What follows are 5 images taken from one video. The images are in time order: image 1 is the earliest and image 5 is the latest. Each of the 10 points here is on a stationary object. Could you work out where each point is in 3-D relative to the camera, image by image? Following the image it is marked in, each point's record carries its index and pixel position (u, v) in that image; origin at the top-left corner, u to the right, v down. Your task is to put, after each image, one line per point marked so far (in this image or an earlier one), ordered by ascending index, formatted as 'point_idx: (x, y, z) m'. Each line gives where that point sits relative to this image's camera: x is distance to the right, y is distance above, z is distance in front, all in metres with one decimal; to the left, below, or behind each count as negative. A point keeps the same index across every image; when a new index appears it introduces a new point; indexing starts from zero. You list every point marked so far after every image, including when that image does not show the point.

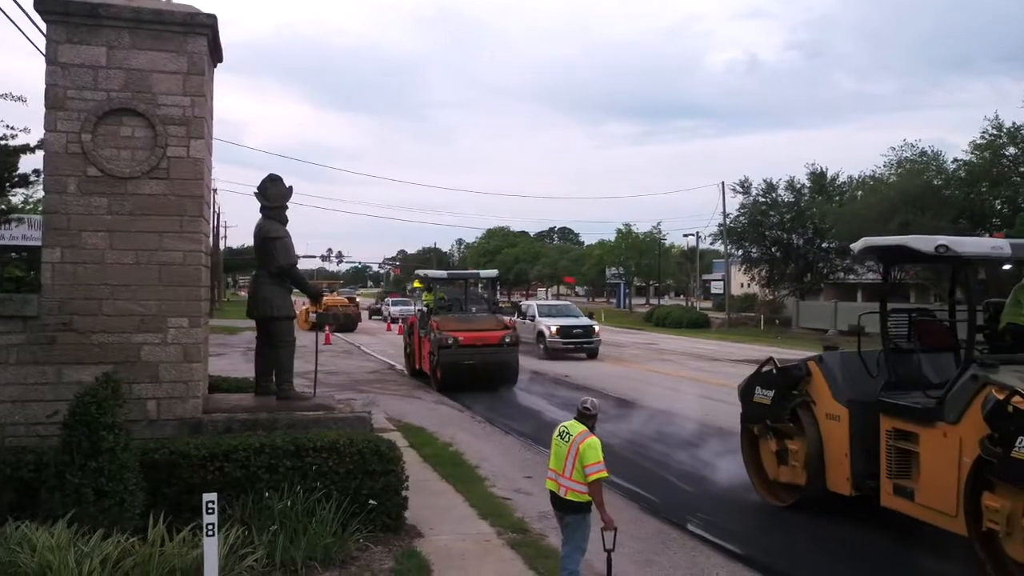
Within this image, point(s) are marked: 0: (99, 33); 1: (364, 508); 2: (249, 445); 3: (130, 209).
0: (-3.4, +2.1, +7.6) m
1: (-1.2, -1.7, +7.2) m
2: (-2.0, -1.2, +7.0) m
3: (-3.2, +0.7, +7.6) m
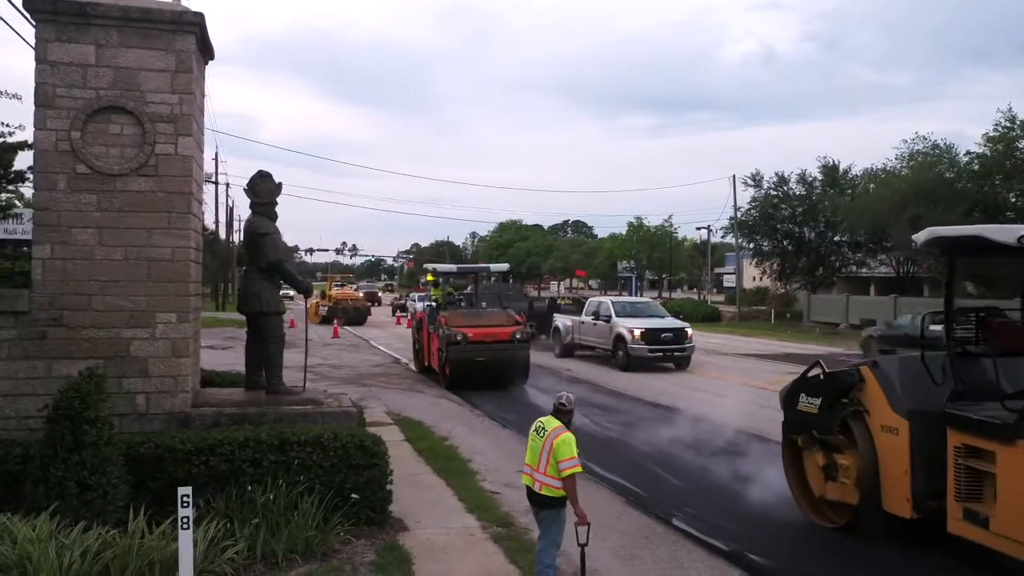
0: (-3.5, +2.1, +7.6) m
1: (-1.3, -1.7, +7.3) m
2: (-2.1, -1.2, +7.0) m
3: (-3.3, +0.7, +7.7) m
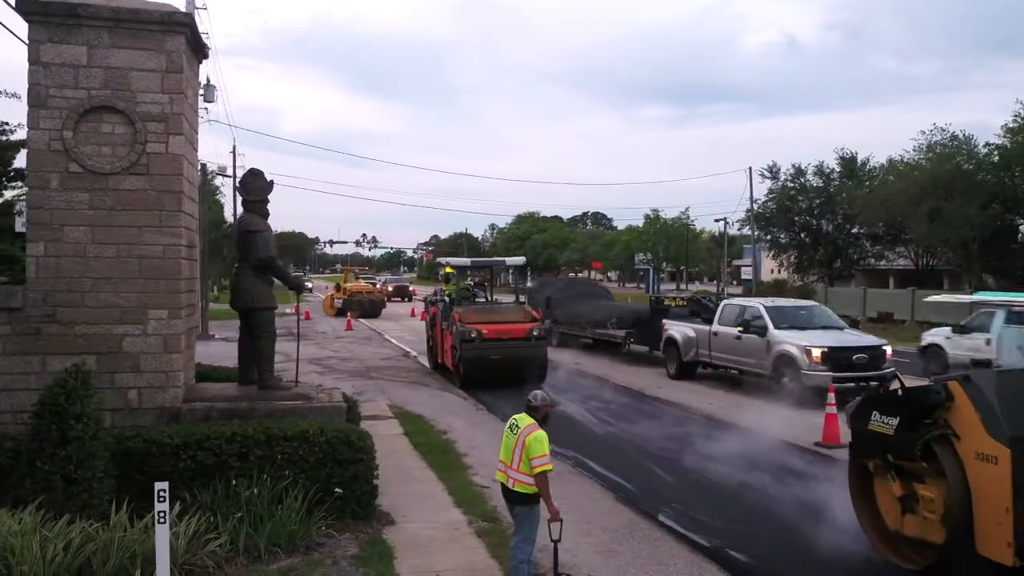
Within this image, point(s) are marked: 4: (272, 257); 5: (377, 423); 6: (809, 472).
0: (-3.7, +2.2, +7.8) m
1: (-1.5, -1.7, +7.4) m
2: (-2.3, -1.1, +7.2) m
3: (-3.4, +0.7, +7.8) m
4: (-2.2, +0.3, +8.5) m
5: (-1.9, -1.8, +12.5) m
6: (+3.2, -2.0, +9.9) m
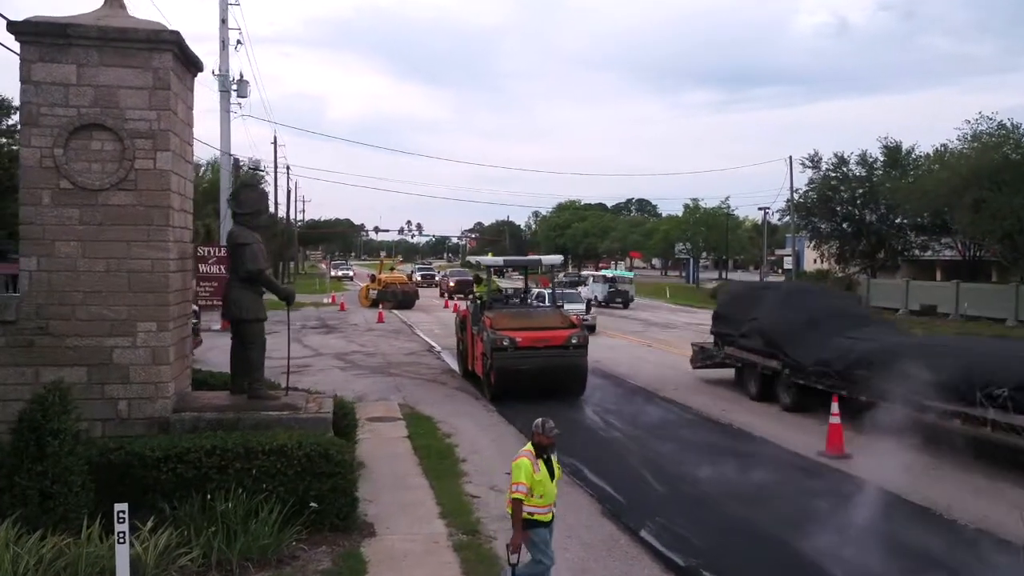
0: (-3.8, +2.0, +7.9) m
1: (-1.7, -1.8, +7.5) m
2: (-2.5, -1.3, +7.3) m
3: (-3.6, +0.6, +8.0) m
4: (-2.4, +0.2, +8.6) m
5: (-1.8, -1.9, +12.7) m
6: (+3.1, -2.1, +9.8) m
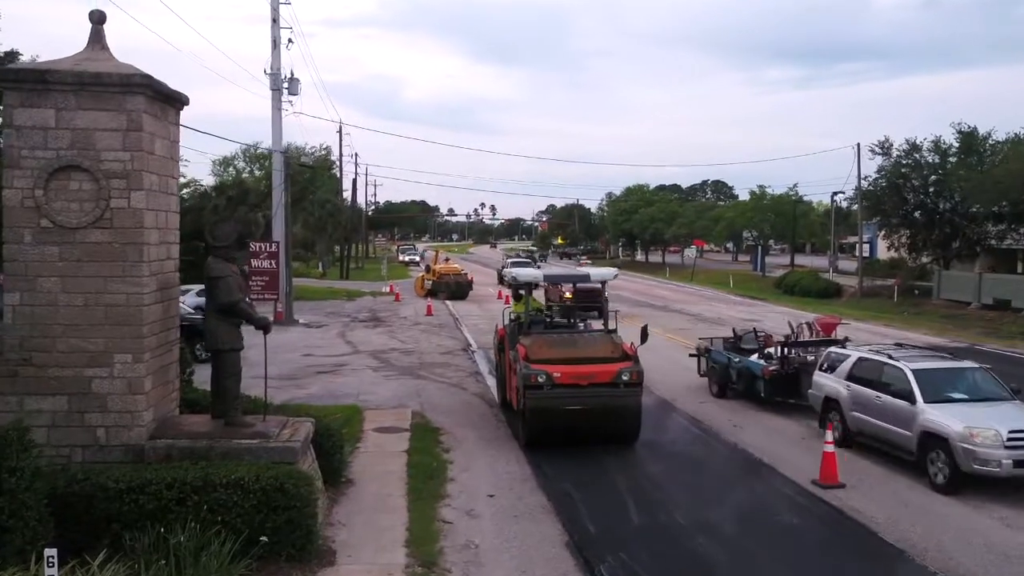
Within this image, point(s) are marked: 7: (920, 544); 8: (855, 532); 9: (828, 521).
0: (-4.2, +1.7, +8.3) m
1: (-2.1, -2.1, +7.8) m
2: (-2.9, -1.6, +7.7) m
3: (-4.0, +0.3, +8.4) m
4: (-2.7, -0.1, +8.9) m
5: (-1.8, -2.1, +12.9) m
6: (+2.8, -2.4, +9.7) m
7: (+3.9, -2.4, +8.9) m
8: (+3.4, -2.4, +9.2) m
9: (+3.3, -2.4, +9.5) m
